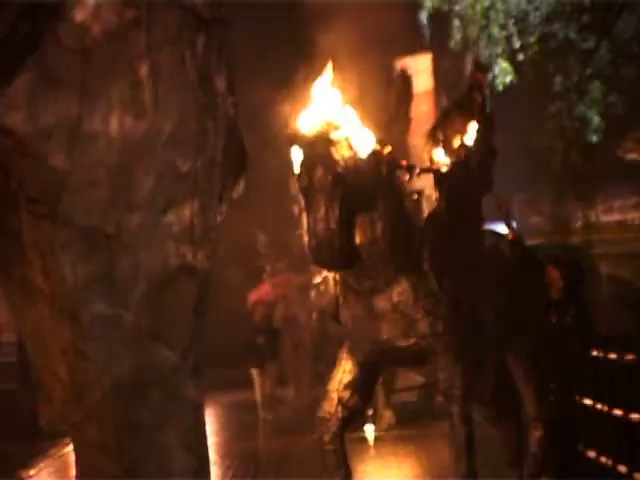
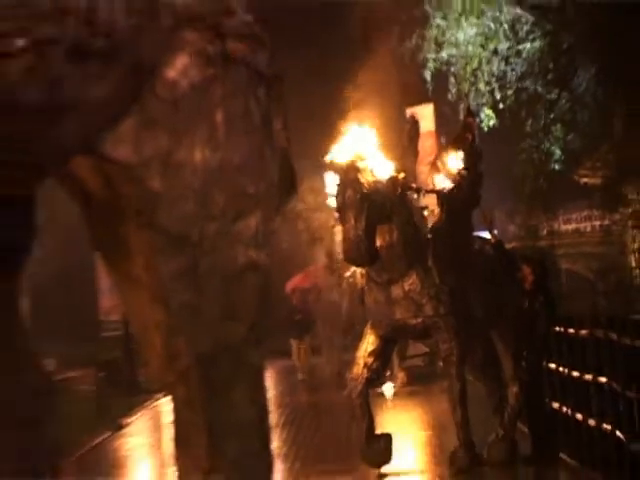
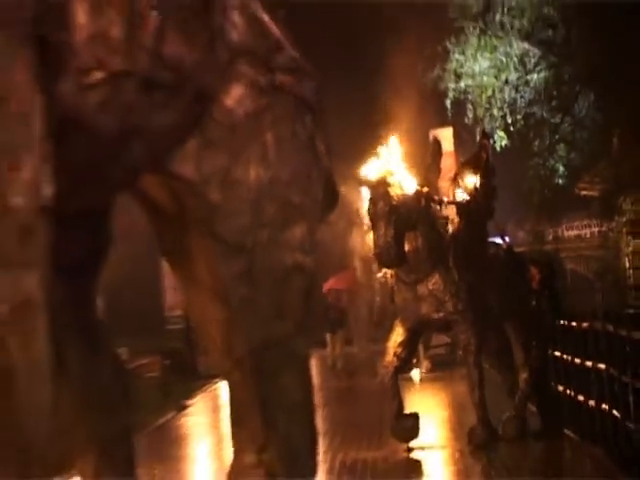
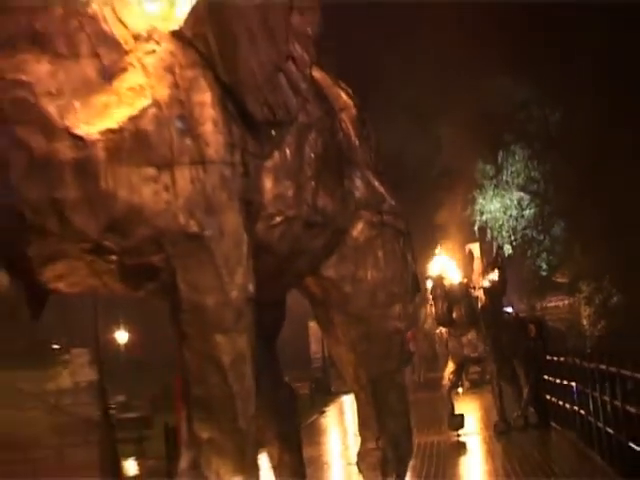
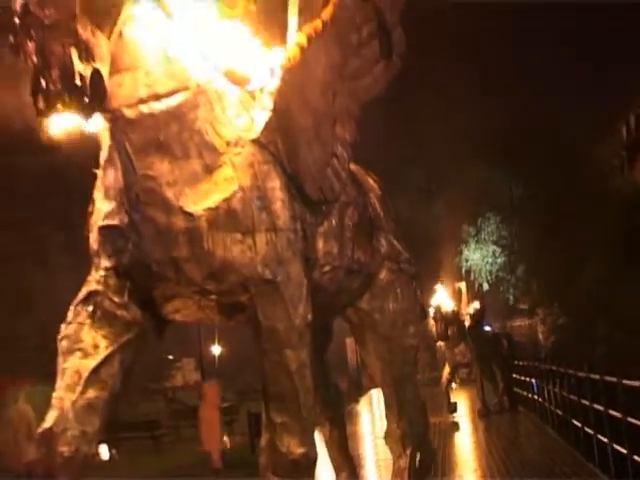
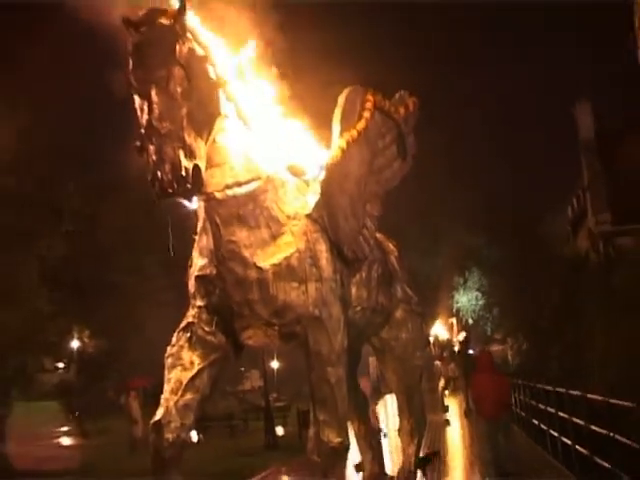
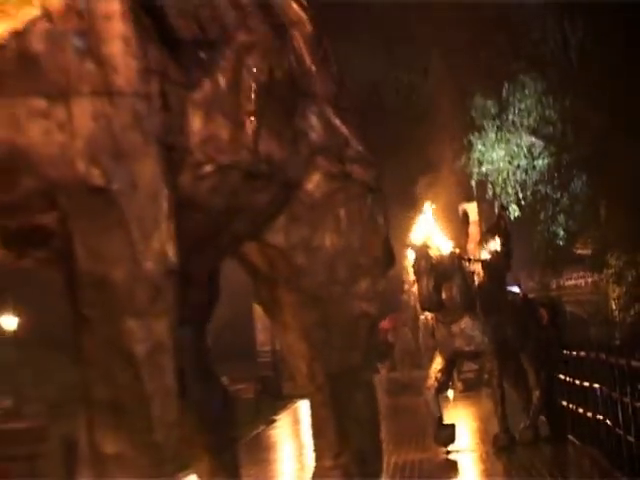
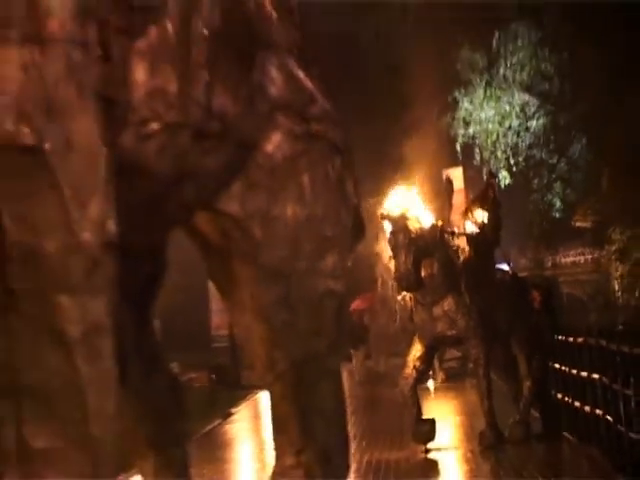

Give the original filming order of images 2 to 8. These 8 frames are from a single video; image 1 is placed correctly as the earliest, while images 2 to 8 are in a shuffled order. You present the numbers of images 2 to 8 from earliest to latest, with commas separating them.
2, 3, 8, 7, 4, 5, 6
